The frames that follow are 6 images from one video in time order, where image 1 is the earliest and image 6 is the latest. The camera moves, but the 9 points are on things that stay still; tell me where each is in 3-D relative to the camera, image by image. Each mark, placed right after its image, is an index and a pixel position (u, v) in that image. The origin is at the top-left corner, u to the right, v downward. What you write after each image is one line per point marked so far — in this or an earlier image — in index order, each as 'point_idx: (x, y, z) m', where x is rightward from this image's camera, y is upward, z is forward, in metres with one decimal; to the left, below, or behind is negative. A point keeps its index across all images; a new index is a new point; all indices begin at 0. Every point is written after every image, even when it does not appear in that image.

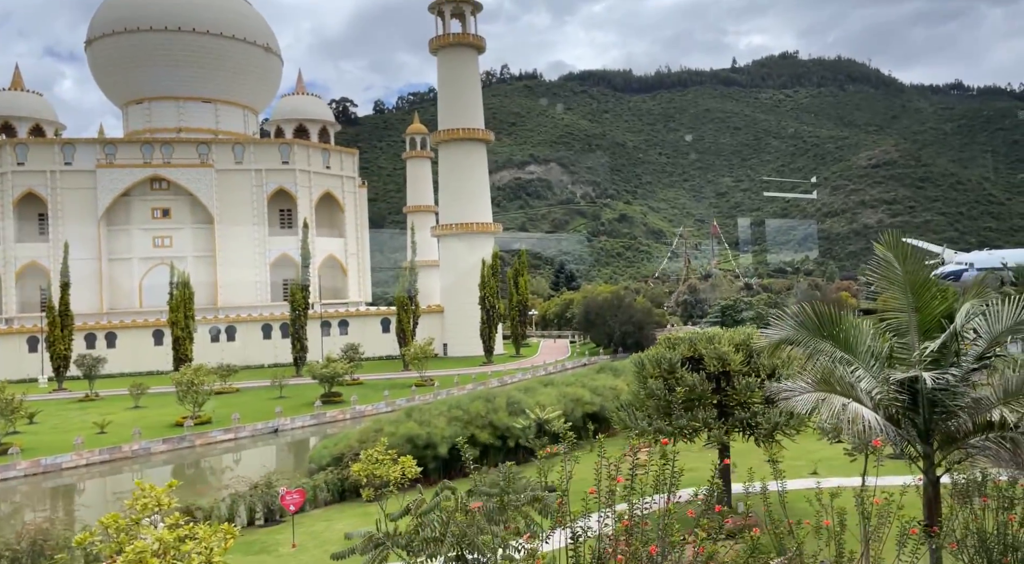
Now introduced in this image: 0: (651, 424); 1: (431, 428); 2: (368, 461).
0: (+1.5, -1.5, +8.0) m
1: (-1.2, -2.1, +10.8) m
2: (-1.5, -1.9, +8.0) m
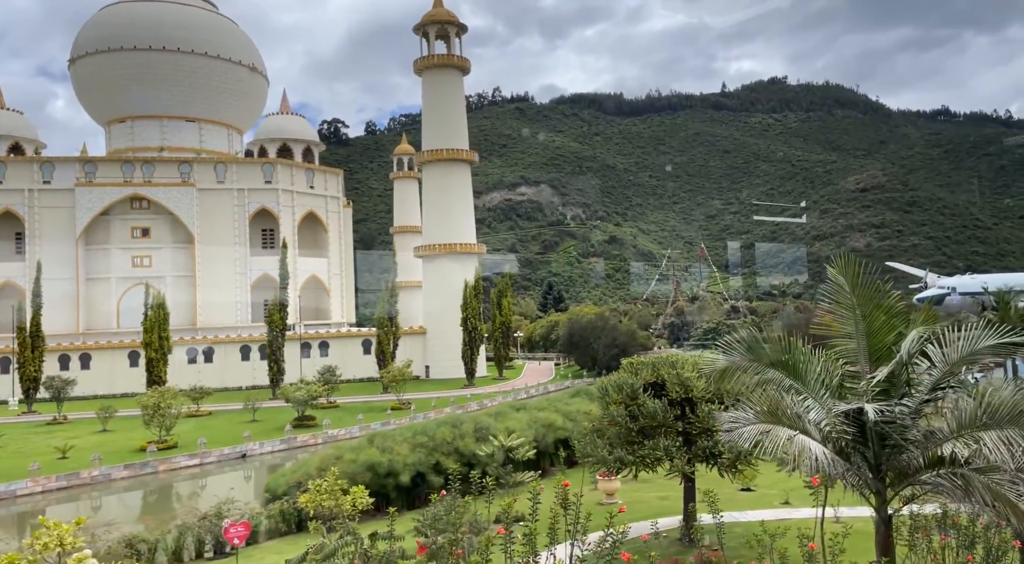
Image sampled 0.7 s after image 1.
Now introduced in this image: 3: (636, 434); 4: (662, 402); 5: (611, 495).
0: (+1.0, -1.7, +7.7) m
1: (-1.6, -2.4, +10.5) m
2: (-2.0, -2.1, +7.7) m
3: (+1.3, -1.5, +7.7) m
4: (+1.5, -1.2, +7.6) m
5: (+1.3, -2.9, +10.2) m
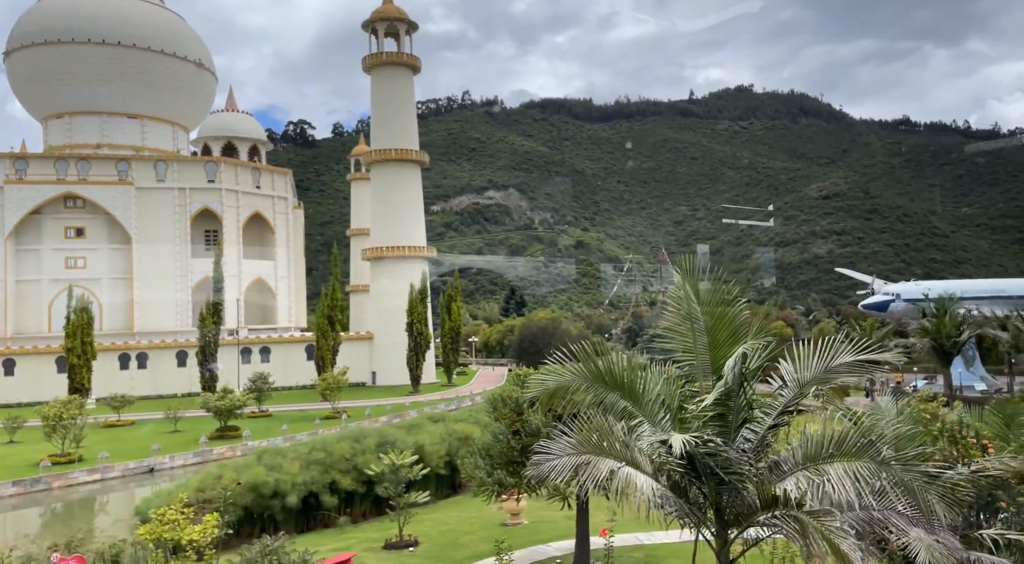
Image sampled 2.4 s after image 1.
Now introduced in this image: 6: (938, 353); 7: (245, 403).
0: (-0.2, -1.8, +7.0) m
1: (-2.9, -2.4, +9.6) m
2: (-3.2, -2.2, +6.8) m
3: (+0.1, -1.6, +7.0) m
4: (+0.3, -1.3, +7.0) m
5: (+0.1, -2.9, +9.5) m
6: (+9.6, -1.6, +17.3) m
7: (-6.7, -3.0, +19.0) m
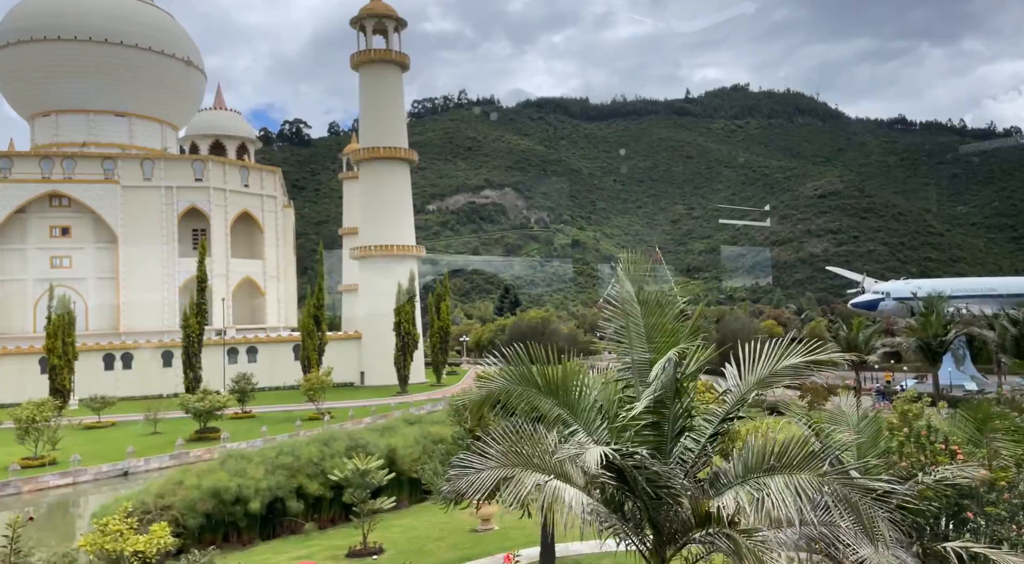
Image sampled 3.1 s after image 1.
0: (-0.5, -1.8, +6.7) m
1: (-3.3, -2.4, +9.4) m
2: (-3.5, -2.2, +6.6) m
3: (-0.3, -1.6, +6.7) m
4: (0.0, -1.2, +6.7) m
5: (-0.3, -2.9, +9.2) m
6: (+9.3, -1.6, +17.0) m
7: (-7.1, -3.0, +18.7) m
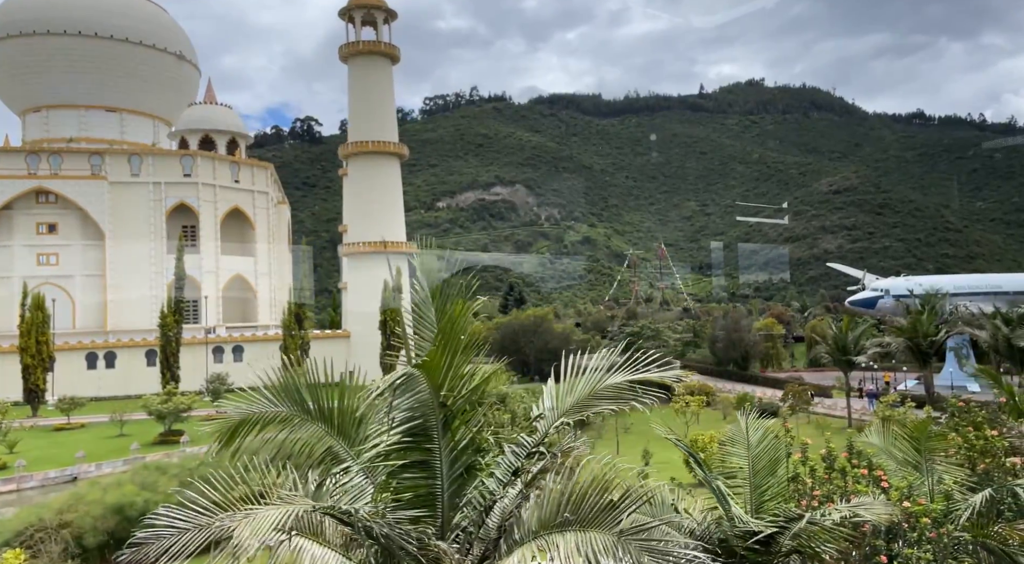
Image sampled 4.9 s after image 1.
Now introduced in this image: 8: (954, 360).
0: (-1.3, -1.7, +5.9) m
1: (-4.0, -2.4, +8.6) m
2: (-4.3, -2.1, +5.8) m
3: (-1.1, -1.5, +6.0) m
4: (-0.8, -1.2, +5.9) m
5: (-1.1, -2.9, +8.4) m
6: (+8.6, -1.5, +16.1) m
7: (-7.7, -3.0, +18.0) m
8: (+10.6, -1.9, +18.2) m
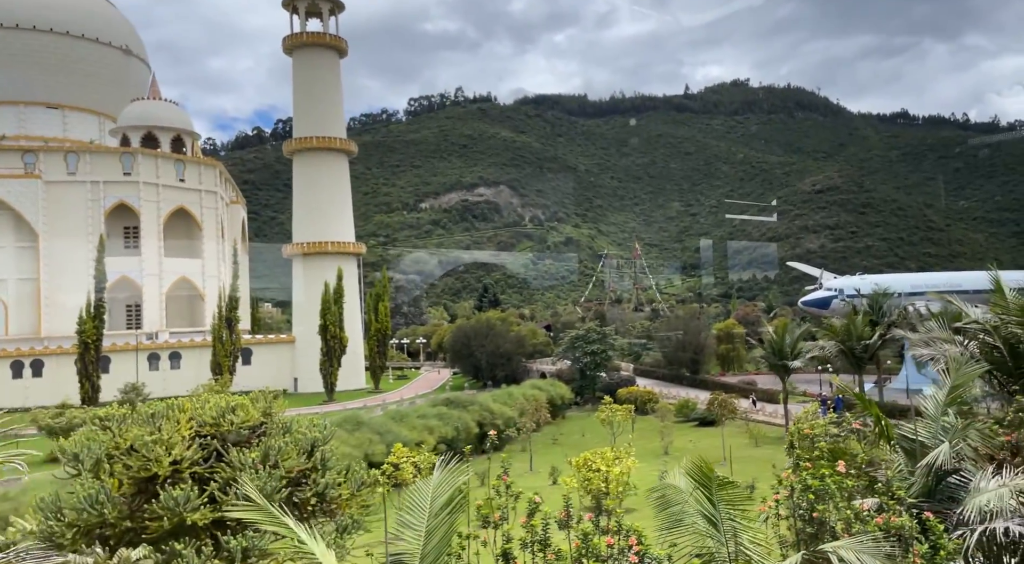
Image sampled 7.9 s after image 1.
0: (-2.9, -1.7, +4.7) m
1: (-5.6, -2.4, +7.4) m
2: (-5.9, -2.1, +4.5) m
3: (-2.6, -1.5, +4.7) m
4: (-2.3, -1.2, +4.7) m
5: (-2.6, -2.9, +7.2) m
6: (+7.0, -1.5, +15.0) m
7: (-9.4, -3.0, +16.7) m
8: (+8.9, -1.9, +17.1) m
